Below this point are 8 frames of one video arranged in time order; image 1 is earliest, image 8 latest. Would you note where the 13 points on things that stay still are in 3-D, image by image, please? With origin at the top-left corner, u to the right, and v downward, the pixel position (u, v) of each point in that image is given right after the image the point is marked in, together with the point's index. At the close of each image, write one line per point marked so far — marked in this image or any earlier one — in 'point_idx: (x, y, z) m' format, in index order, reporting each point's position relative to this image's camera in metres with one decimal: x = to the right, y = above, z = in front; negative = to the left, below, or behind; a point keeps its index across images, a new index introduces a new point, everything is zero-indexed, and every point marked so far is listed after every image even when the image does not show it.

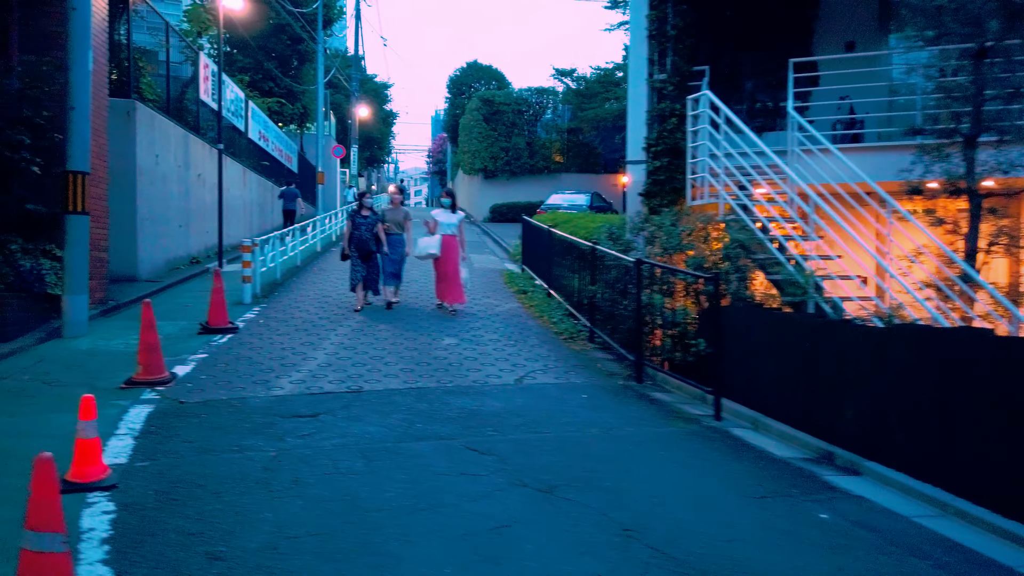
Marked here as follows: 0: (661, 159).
0: (+2.2, +1.9, +10.7) m
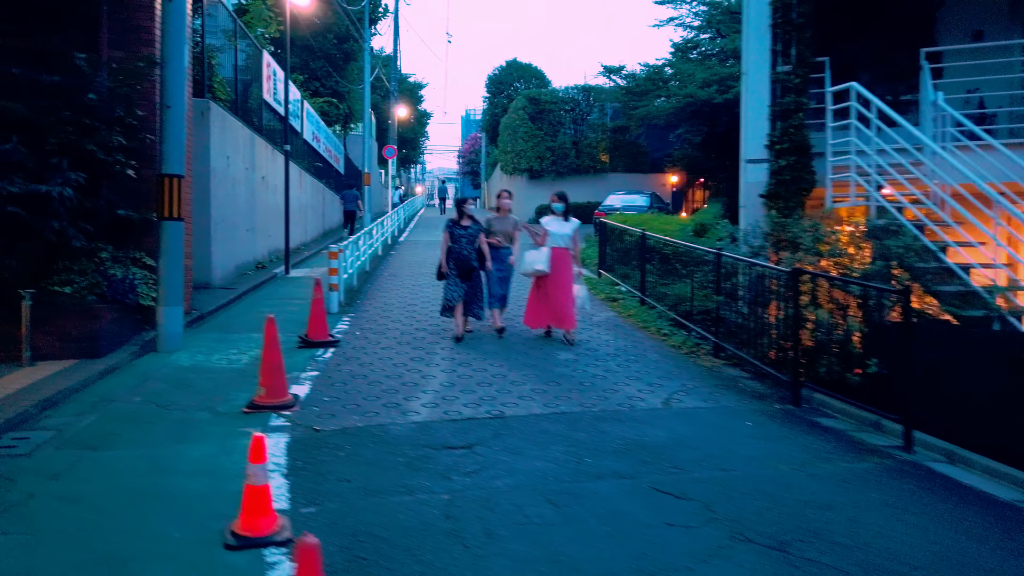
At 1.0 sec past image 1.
0: (+3.8, +1.8, +9.9) m
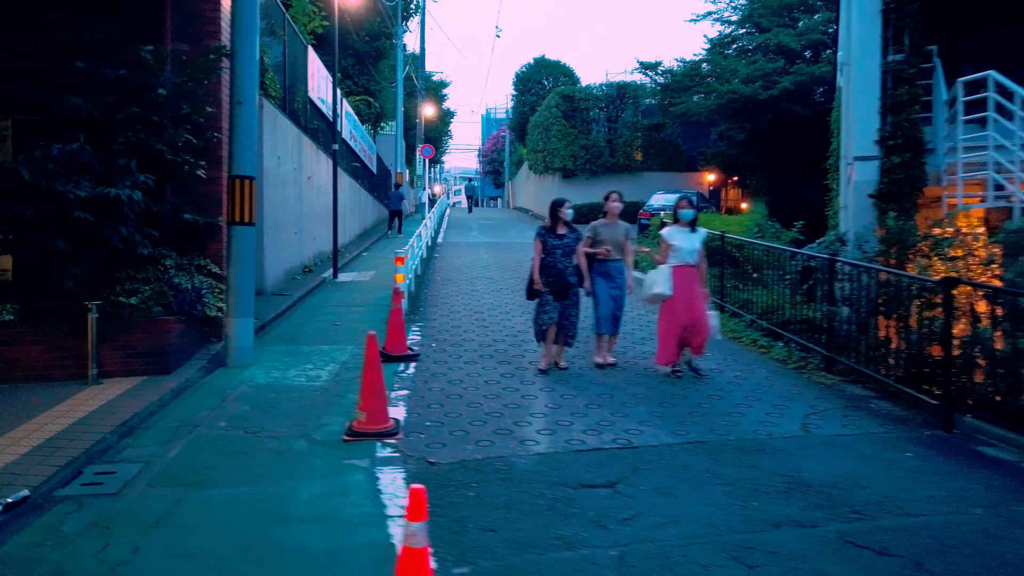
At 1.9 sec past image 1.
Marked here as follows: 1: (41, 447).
0: (+4.9, +1.7, +9.2) m
1: (-3.5, -1.2, +5.5) m
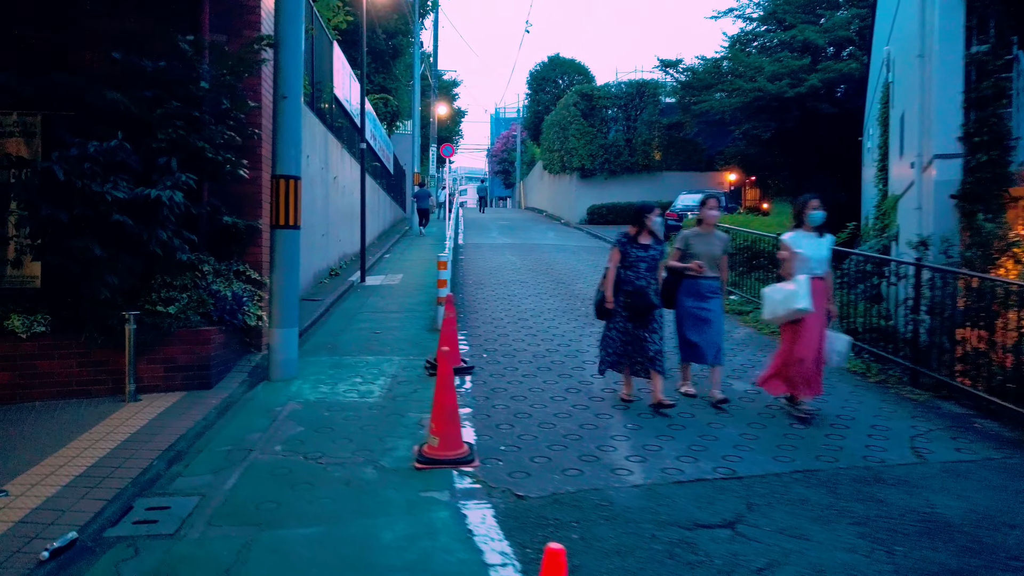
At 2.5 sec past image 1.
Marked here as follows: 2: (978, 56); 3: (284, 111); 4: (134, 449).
0: (+5.5, +1.6, +8.6) m
1: (-2.9, -1.3, +4.9) m
2: (+5.5, +2.8, +8.7) m
3: (-2.4, +1.9, +7.7) m
4: (-2.8, -1.2, +5.5) m
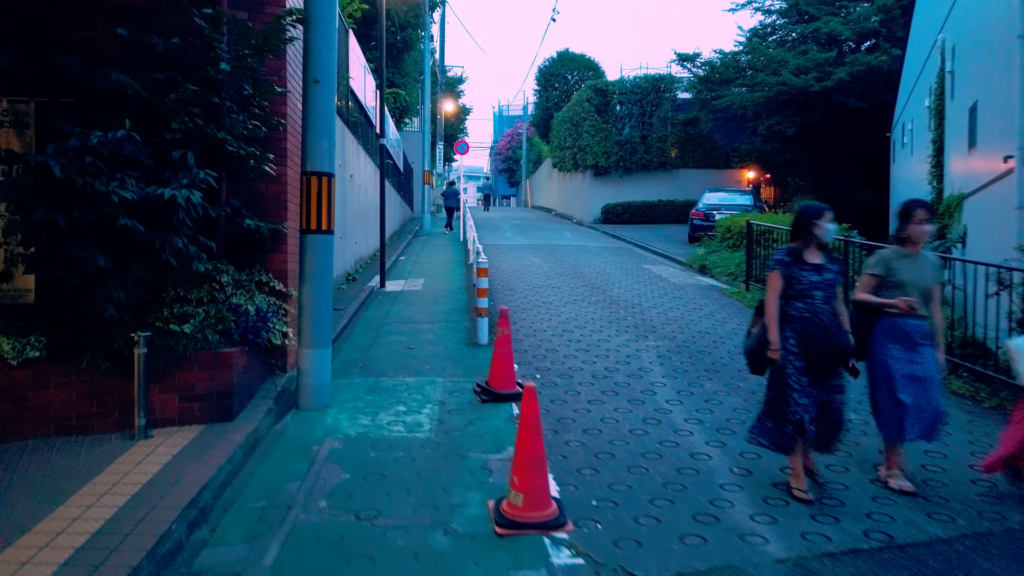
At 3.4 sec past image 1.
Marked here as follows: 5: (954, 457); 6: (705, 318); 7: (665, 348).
0: (+6.1, +1.5, +7.6) m
1: (-2.3, -1.4, +3.9) m
2: (+6.1, +2.7, +7.7) m
3: (-1.8, +1.7, +6.6) m
4: (-2.2, -1.3, +4.5) m
5: (+3.4, -1.3, +5.6) m
6: (+3.0, -0.5, +11.1) m
7: (+1.9, -0.8, +9.0) m
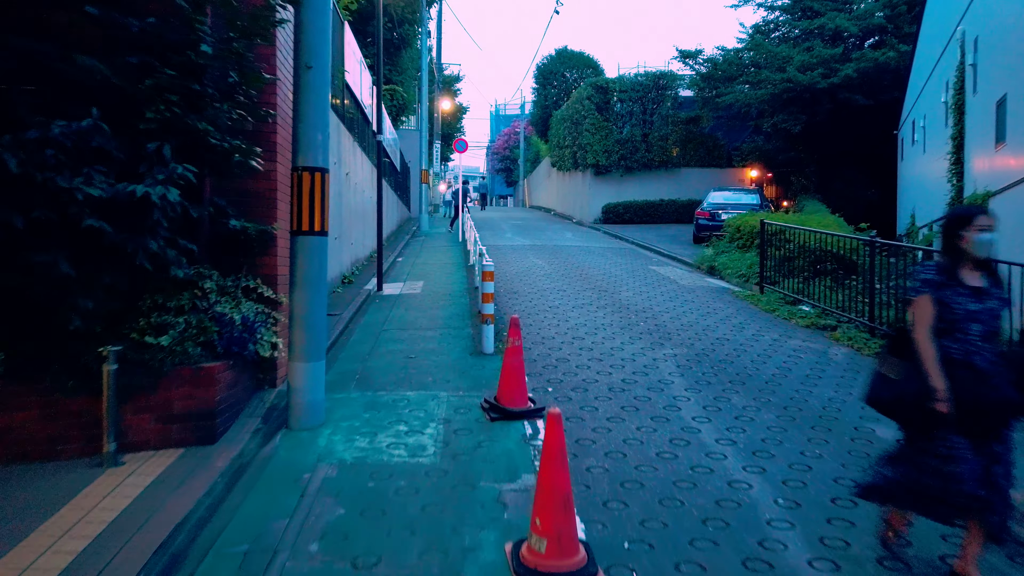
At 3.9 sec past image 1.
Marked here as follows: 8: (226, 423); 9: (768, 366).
0: (+6.2, +1.4, +7.0) m
1: (-2.2, -1.5, +3.3) m
2: (+6.2, +2.6, +7.1) m
3: (-1.7, +1.7, +6.0) m
4: (-2.1, -1.4, +3.8) m
5: (+3.5, -1.4, +5.0) m
6: (+3.0, -0.5, +10.5) m
7: (+2.0, -0.8, +8.4) m
8: (-2.2, -1.0, +5.7) m
9: (+2.9, -0.9, +8.2) m
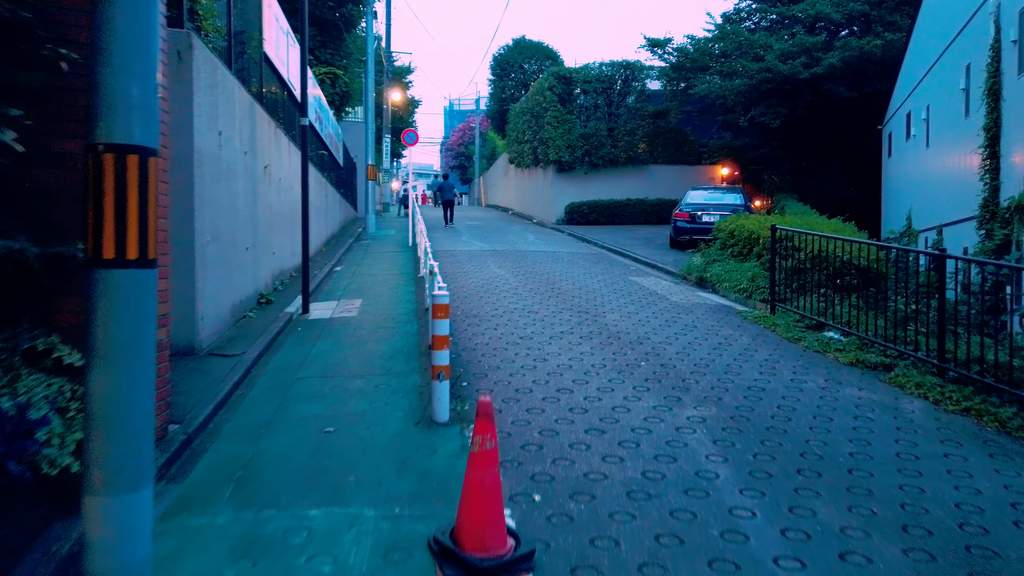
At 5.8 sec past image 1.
0: (+6.0, +1.1, +4.8) m
1: (-2.1, -1.8, +0.6) m
2: (+6.0, +2.3, +4.9) m
3: (-1.9, +1.3, +3.4) m
4: (-2.1, -1.8, +1.2) m
5: (+3.4, -1.7, +2.7) m
6: (+2.6, -0.8, +8.1) m
7: (+1.7, -1.1, +6.0) m
8: (-2.3, -1.4, +3.0) m
9: (+2.6, -1.2, +5.8) m
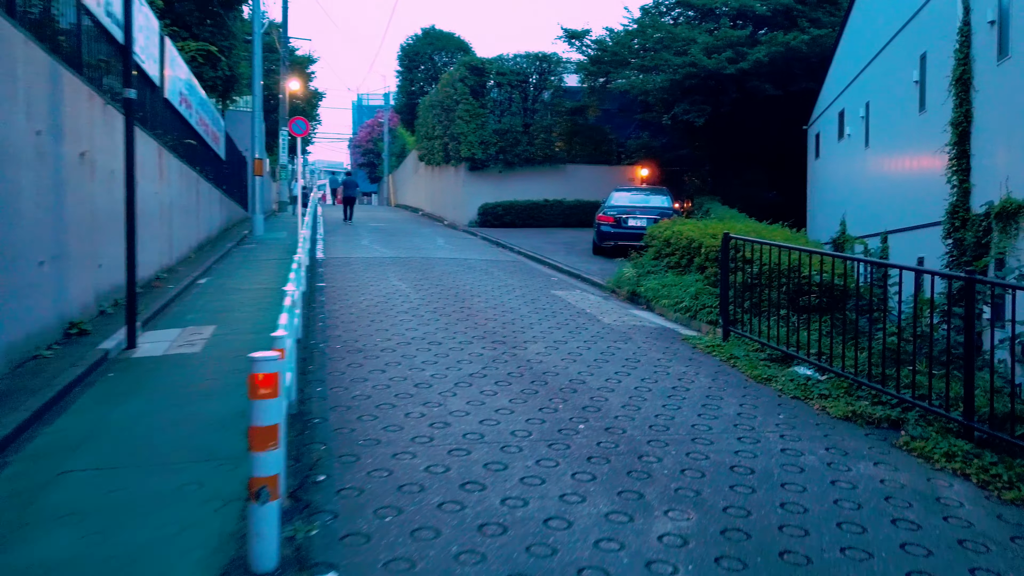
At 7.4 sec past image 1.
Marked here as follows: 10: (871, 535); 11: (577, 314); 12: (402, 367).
0: (+5.4, +0.9, +3.2) m
1: (-2.1, -2.1, -1.9) m
2: (+5.4, +2.0, +3.3) m
3: (-2.2, +1.0, +0.8) m
4: (-2.2, -2.1, -1.4) m
5: (+3.1, -1.9, +0.8) m
6: (+1.7, -1.1, +6.1) m
7: (+1.1, -1.4, +3.9) m
8: (-2.6, -1.7, +0.4) m
9: (+2.0, -1.5, +3.8) m
10: (+2.1, -1.4, +4.2) m
11: (+1.0, -0.4, +10.8) m
12: (-1.2, -0.8, +7.4) m
